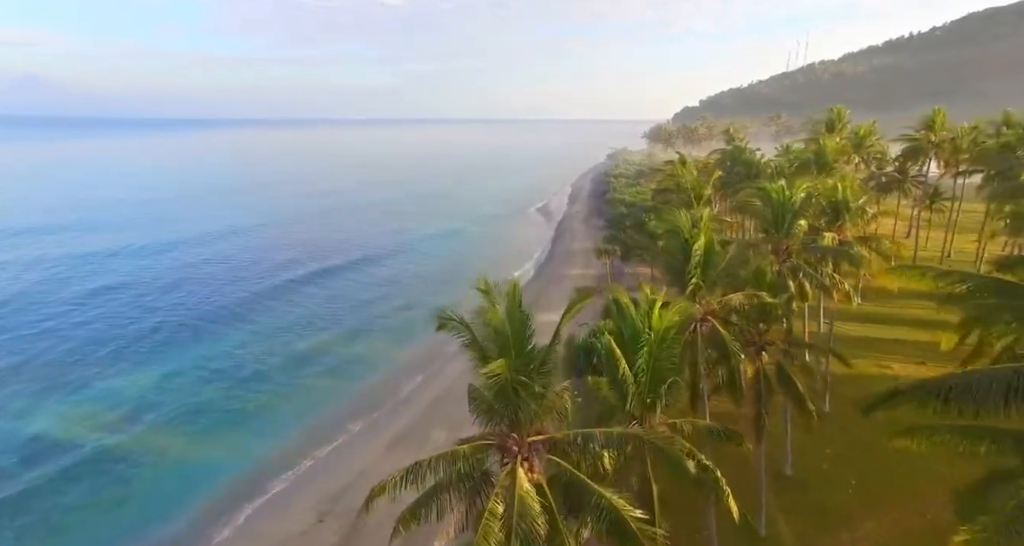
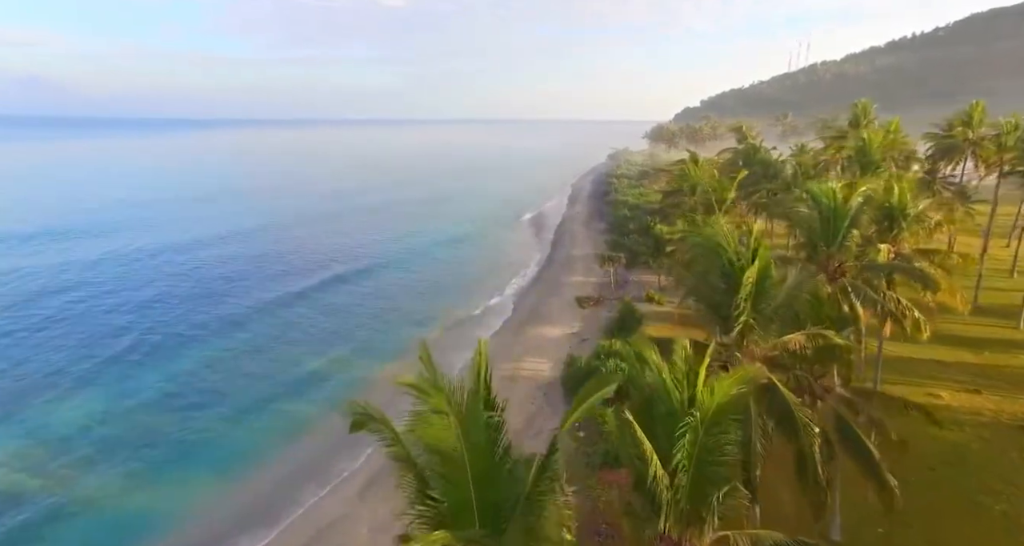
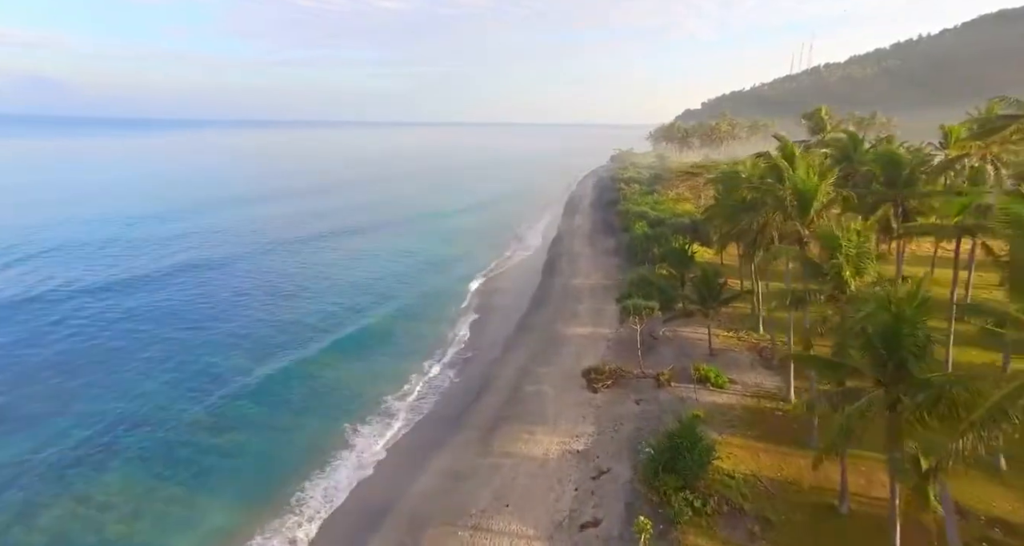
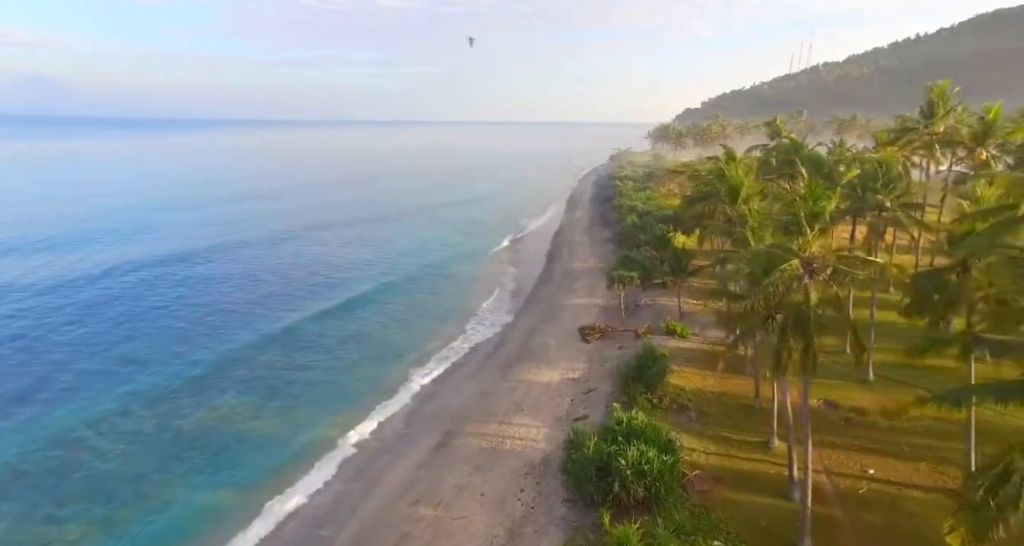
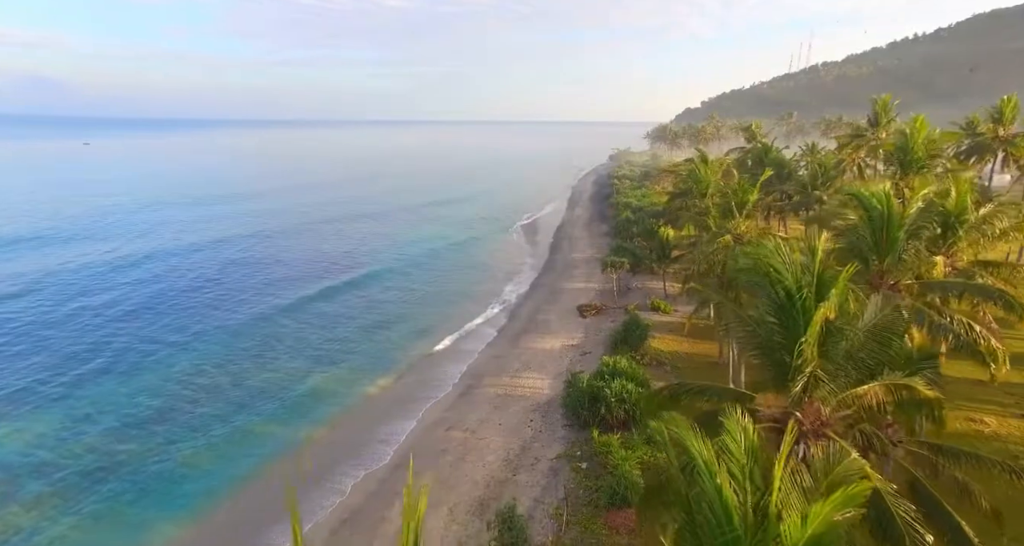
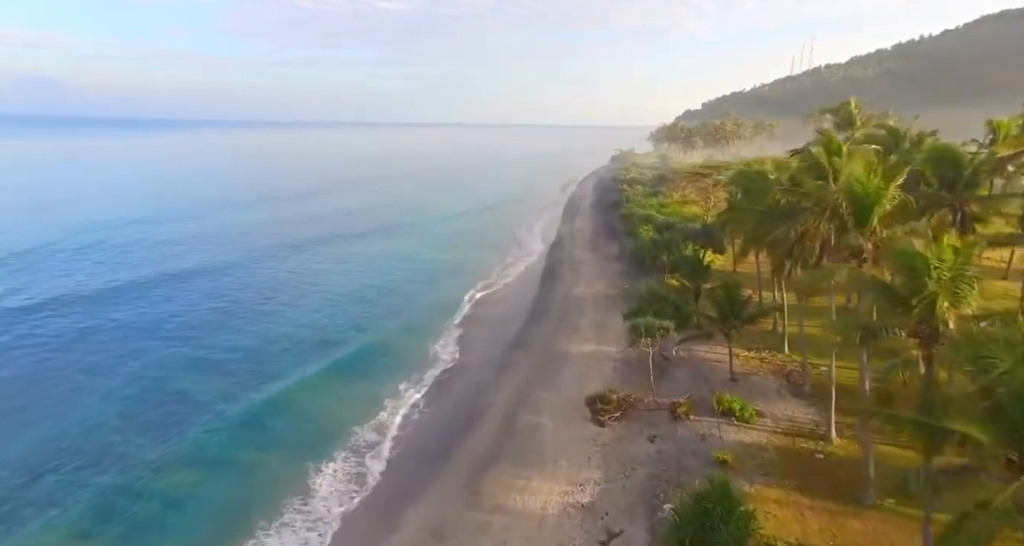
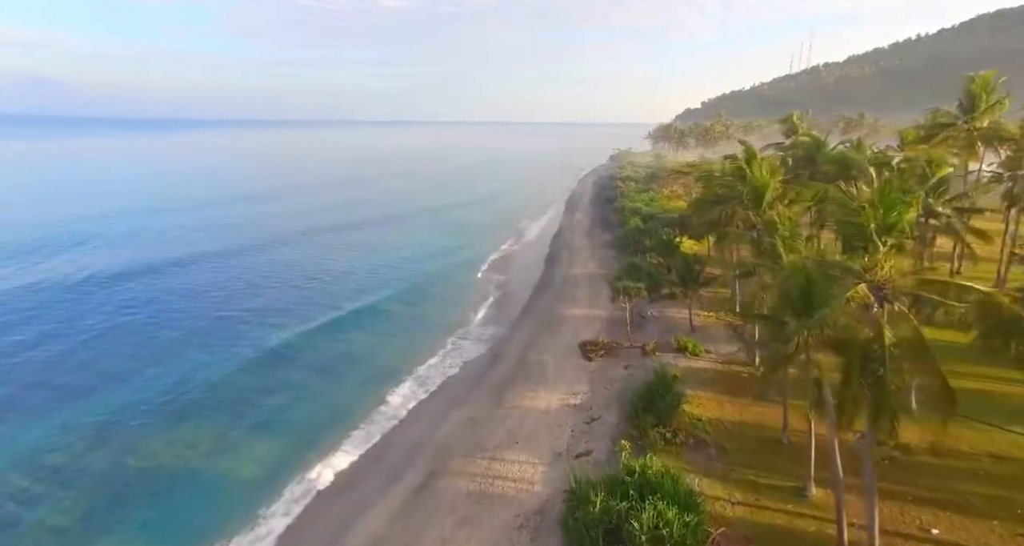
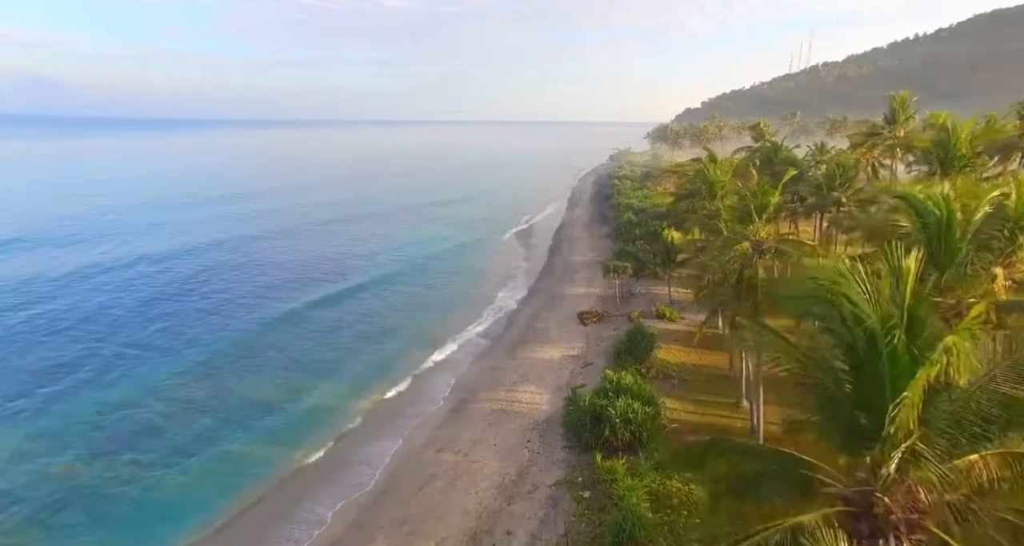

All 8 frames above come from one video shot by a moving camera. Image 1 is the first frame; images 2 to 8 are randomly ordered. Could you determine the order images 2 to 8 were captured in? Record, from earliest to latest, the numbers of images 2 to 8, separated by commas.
2, 5, 8, 4, 7, 3, 6
